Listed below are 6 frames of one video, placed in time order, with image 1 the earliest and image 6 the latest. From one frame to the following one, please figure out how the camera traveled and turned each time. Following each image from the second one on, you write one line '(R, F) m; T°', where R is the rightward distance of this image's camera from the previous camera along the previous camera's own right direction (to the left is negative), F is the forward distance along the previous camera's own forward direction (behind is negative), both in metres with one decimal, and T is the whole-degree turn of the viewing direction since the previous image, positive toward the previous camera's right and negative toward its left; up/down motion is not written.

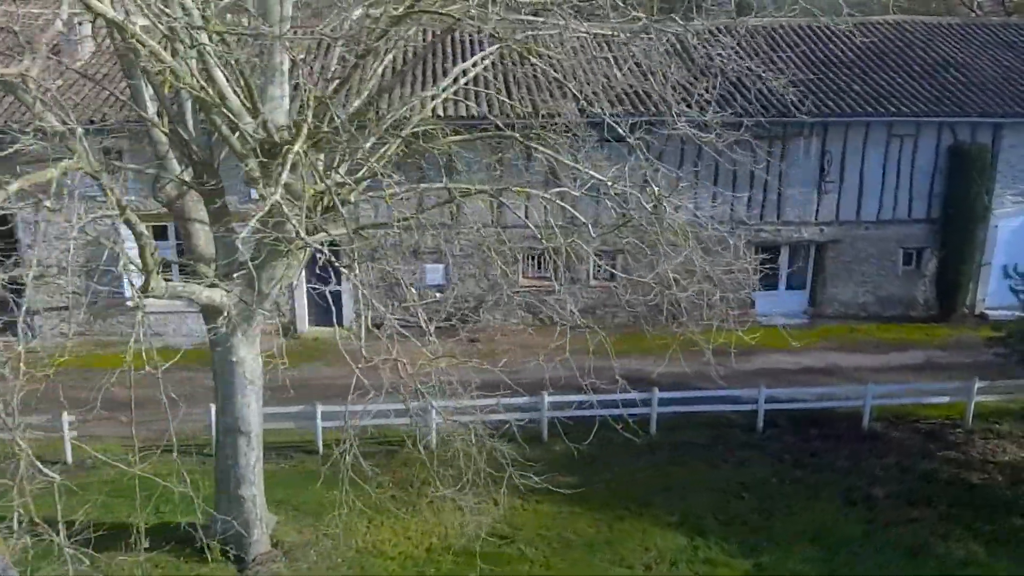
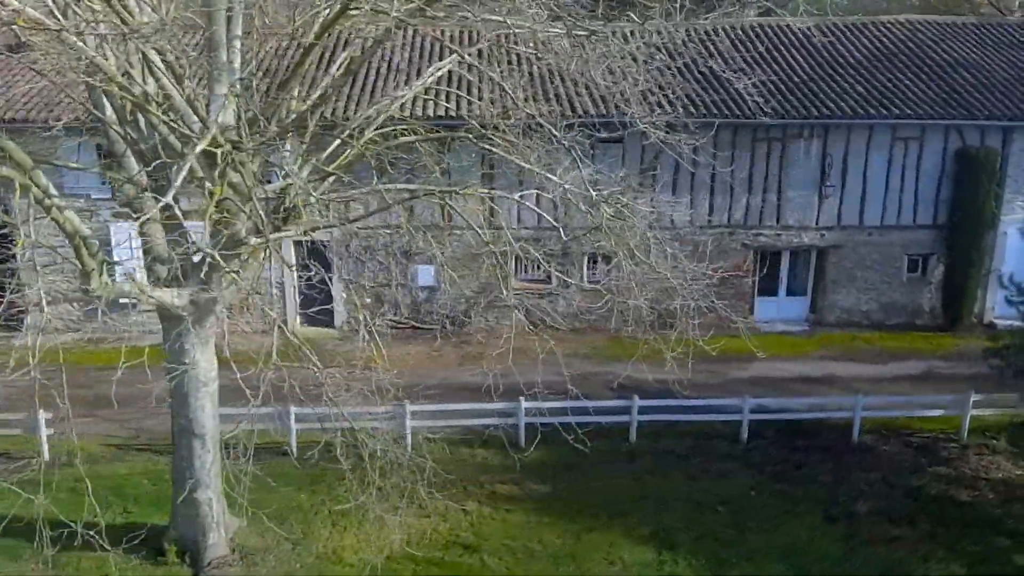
(+0.6, +0.2) m; -2°
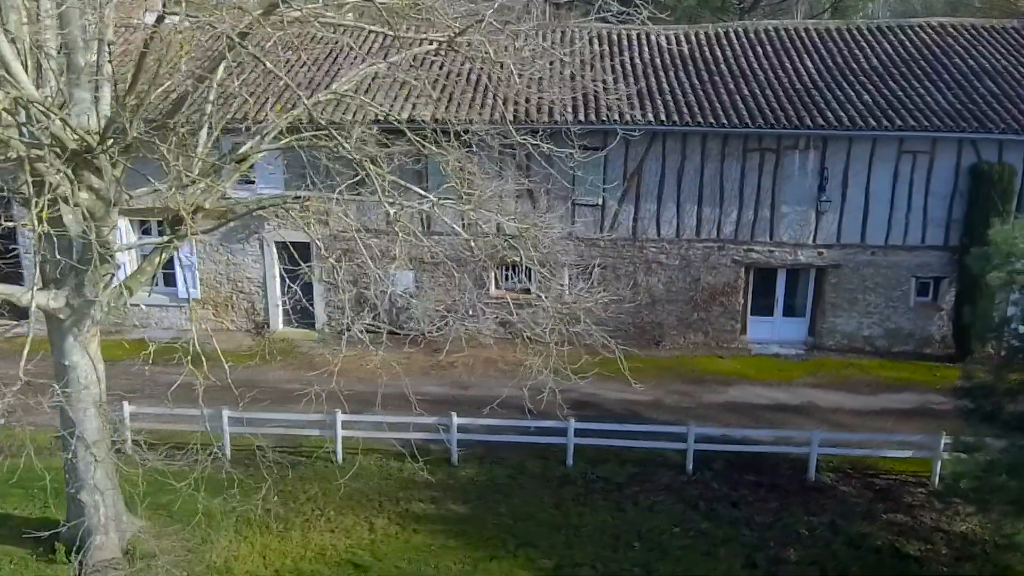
(+1.8, +0.5) m; -6°
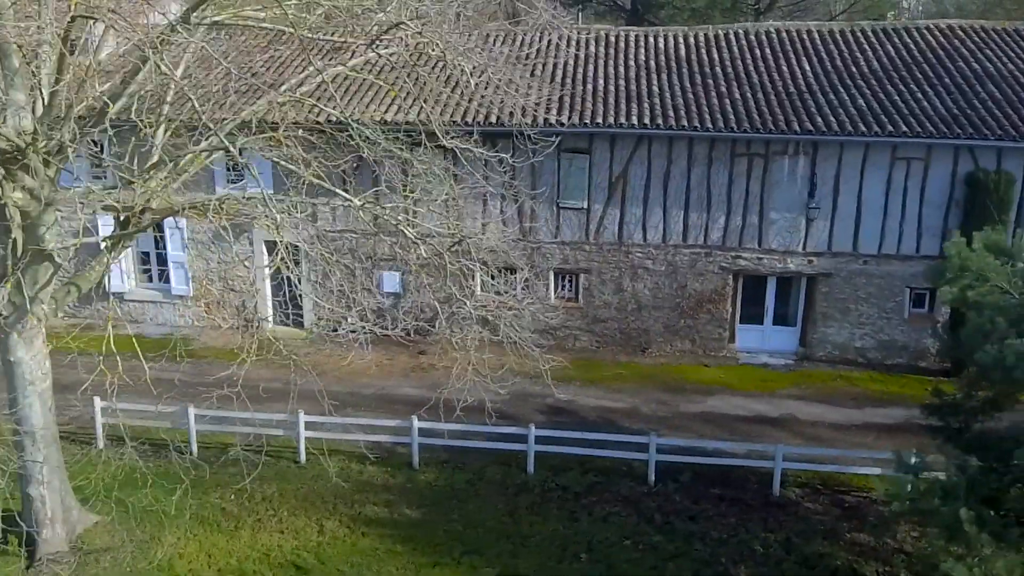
(+0.9, +0.1) m; -3°
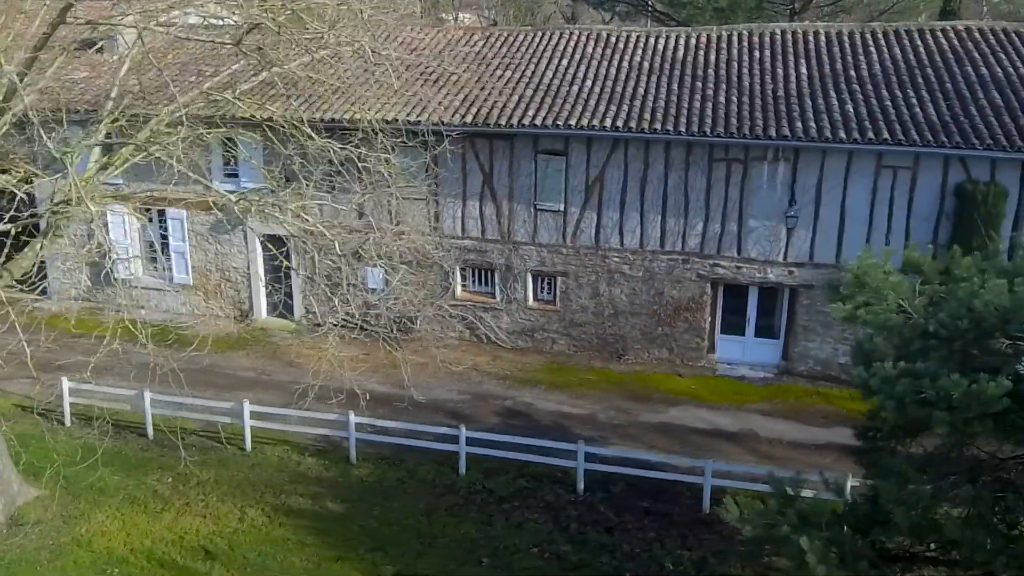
(+1.7, +0.1) m; -6°
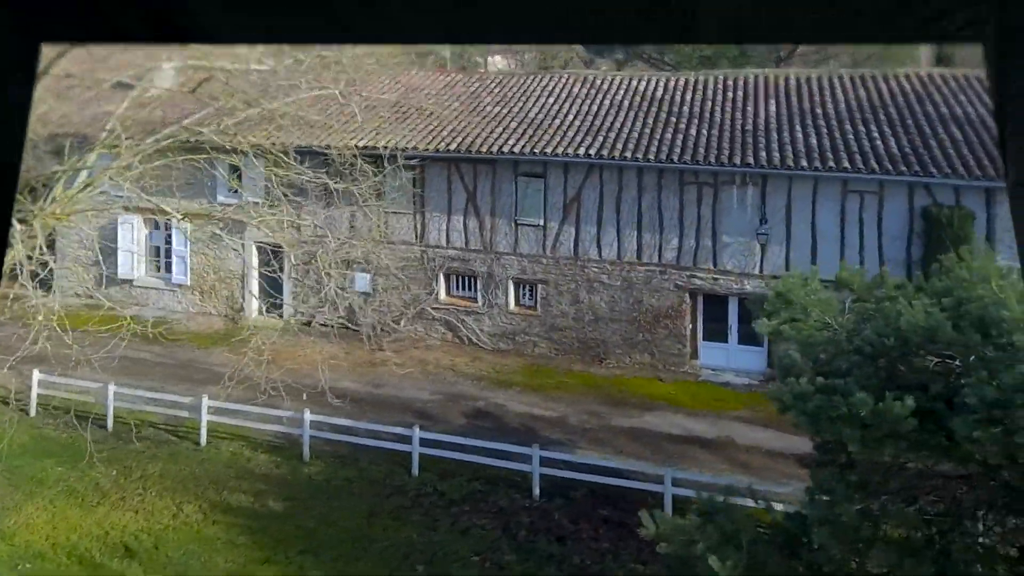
(+0.8, +0.2) m; -2°
